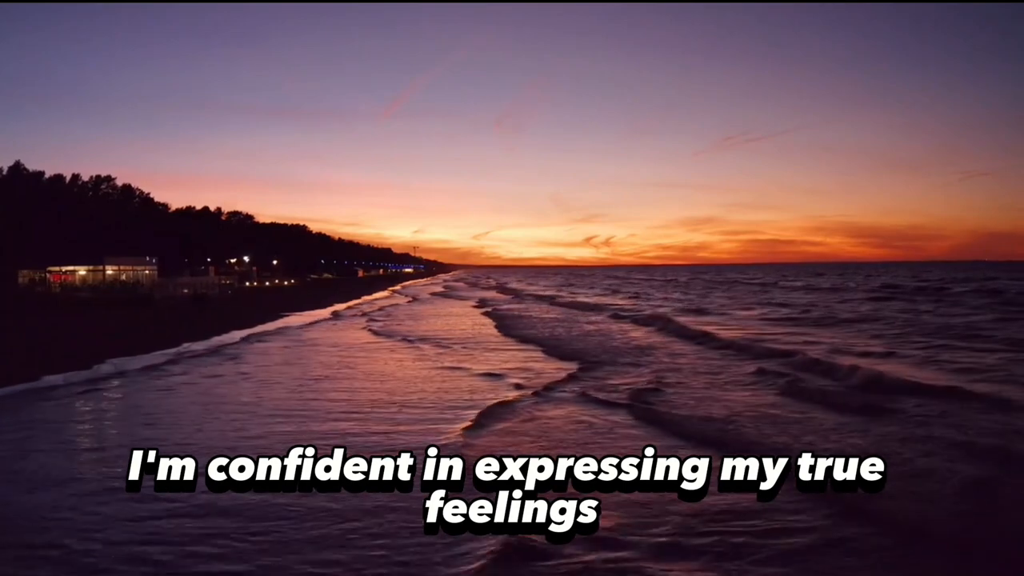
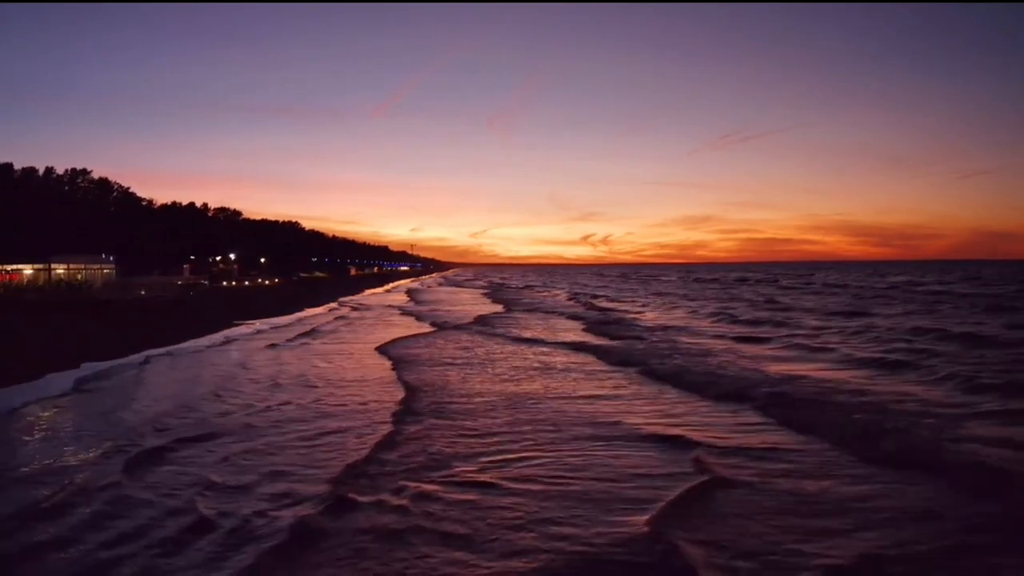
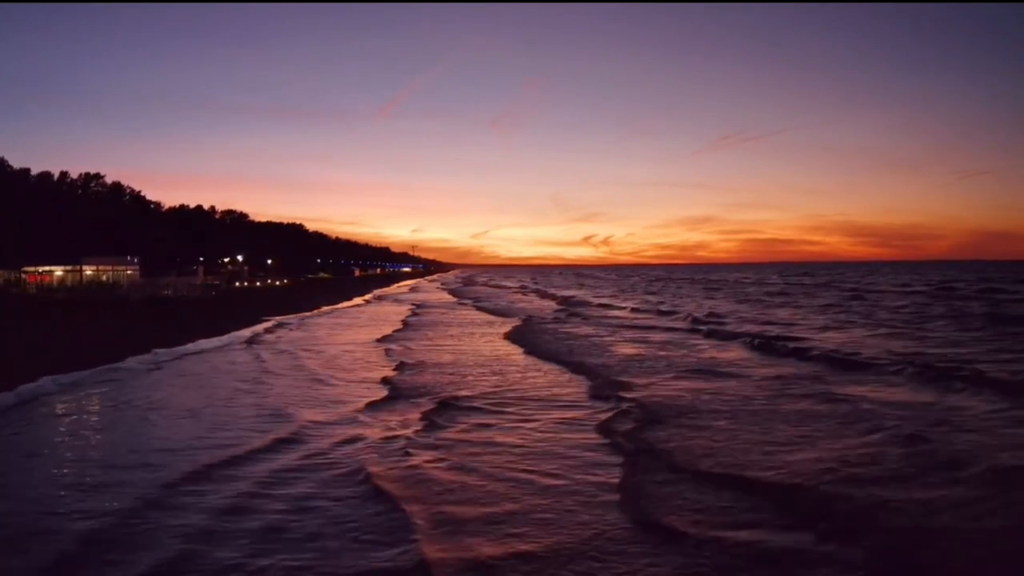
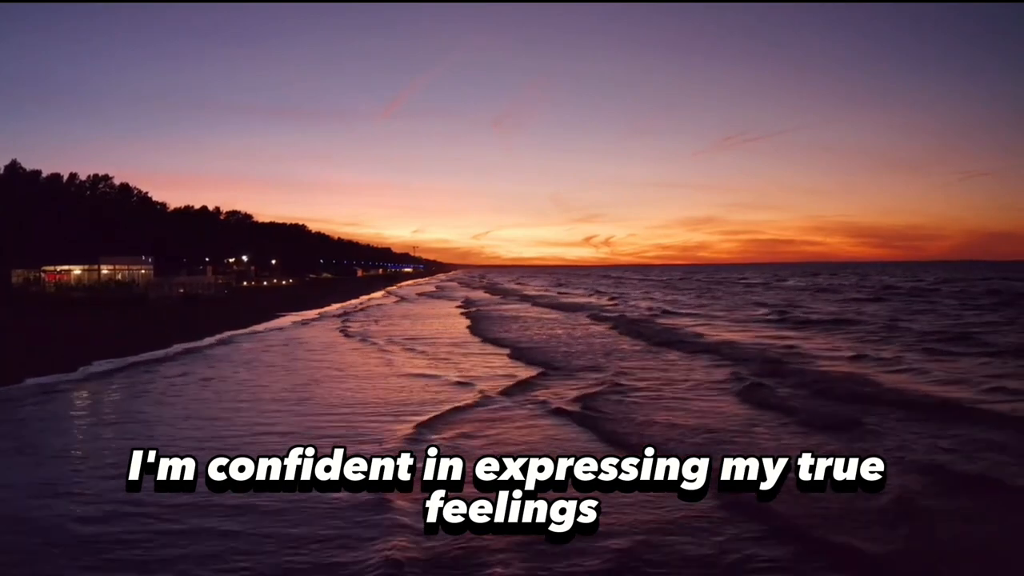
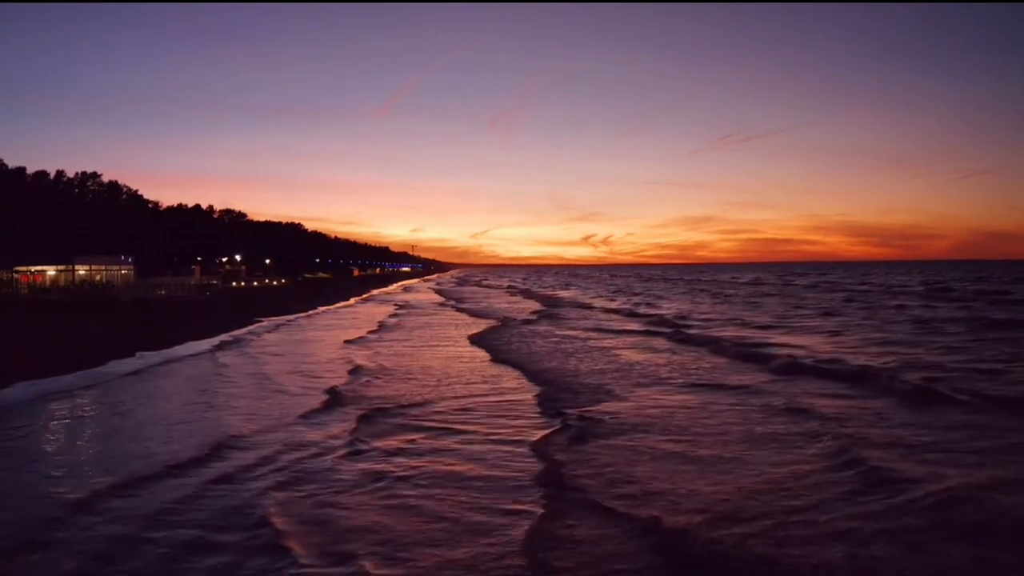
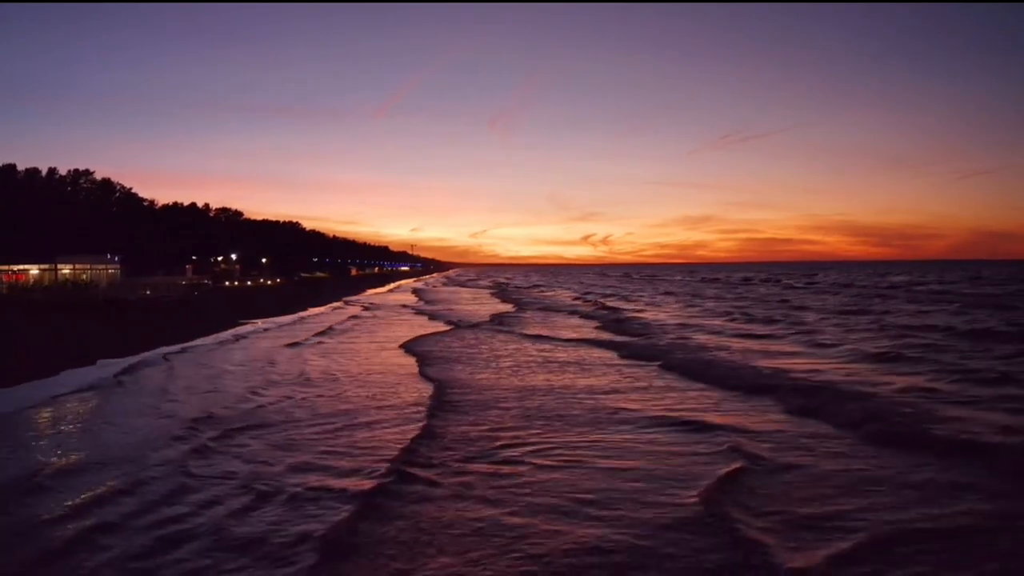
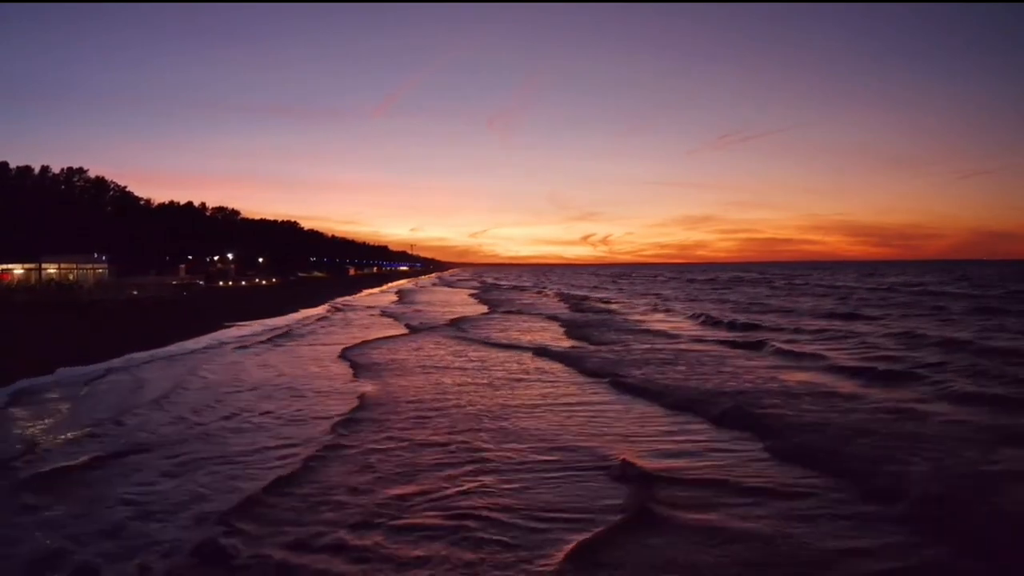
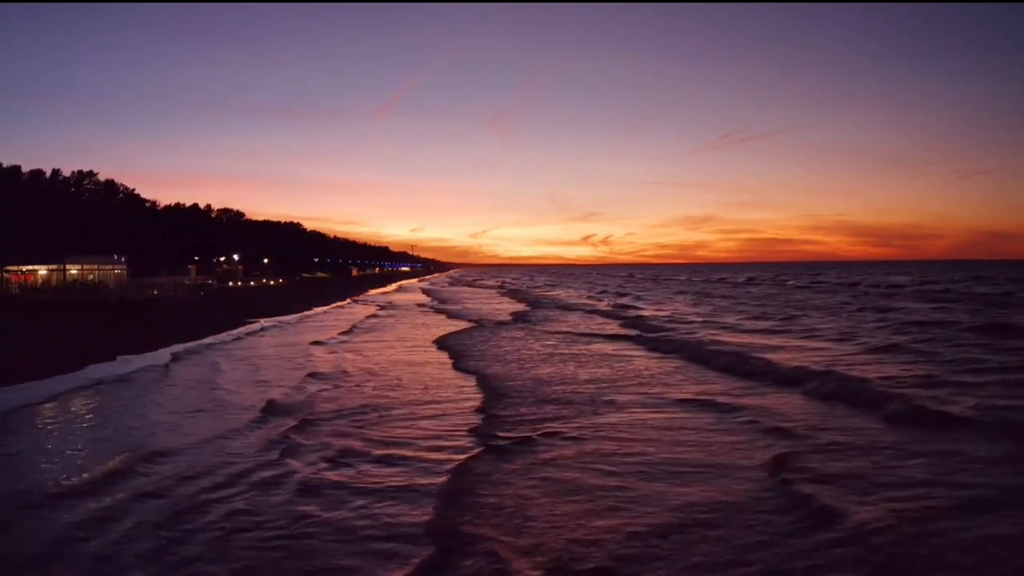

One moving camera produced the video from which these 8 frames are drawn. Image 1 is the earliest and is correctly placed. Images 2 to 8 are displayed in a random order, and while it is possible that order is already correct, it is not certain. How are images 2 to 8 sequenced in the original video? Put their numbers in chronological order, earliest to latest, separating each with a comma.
4, 3, 5, 8, 6, 2, 7
